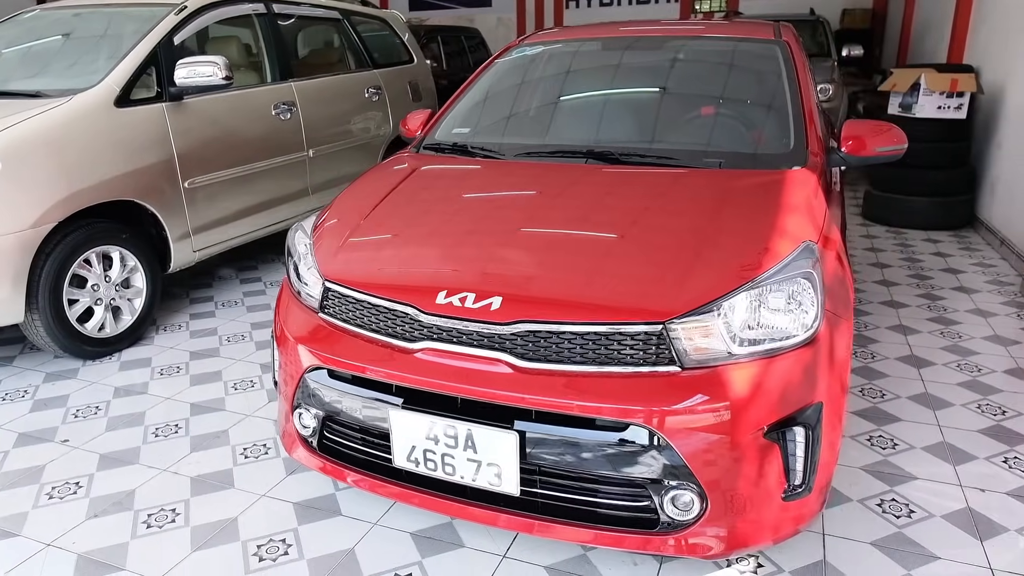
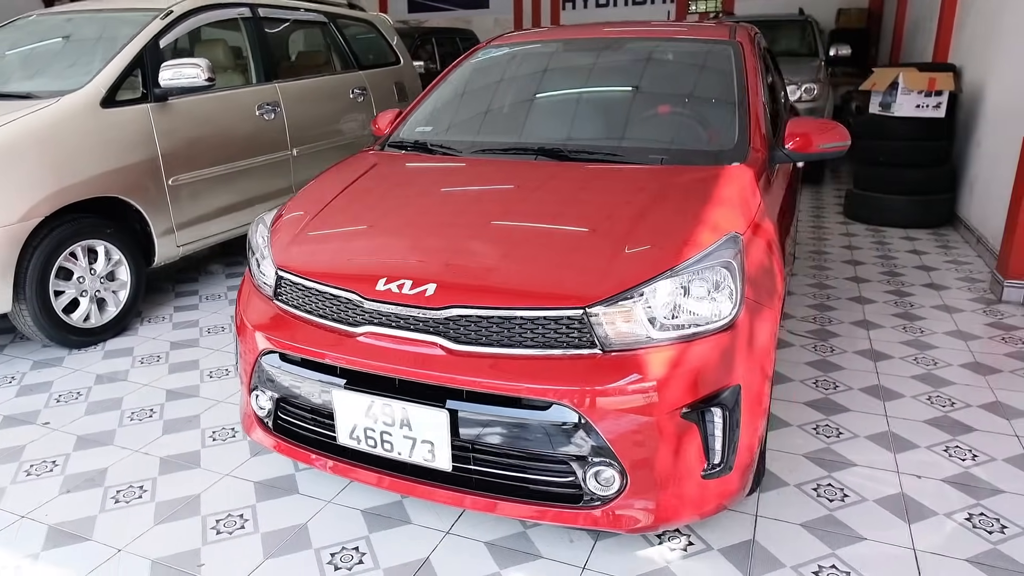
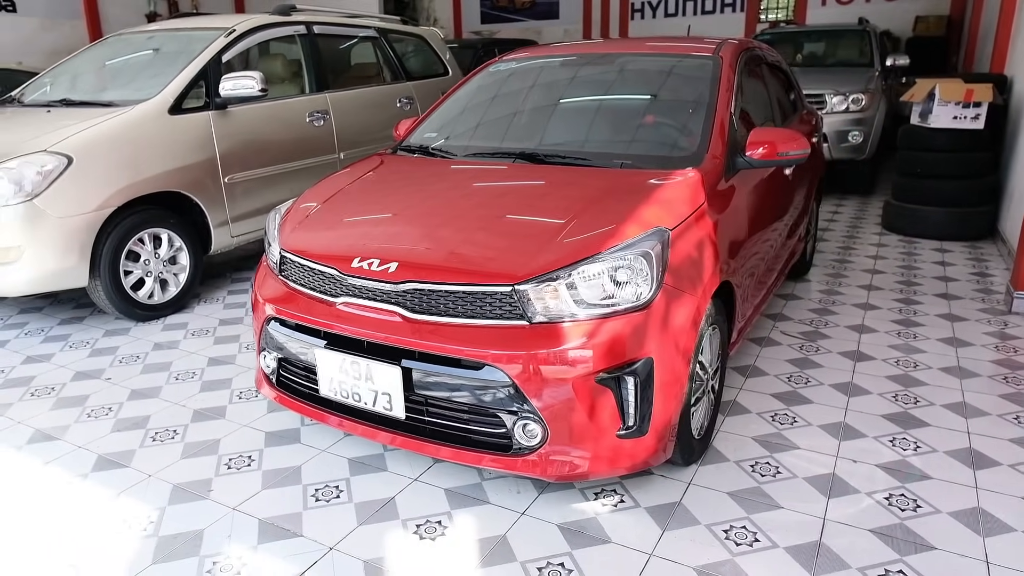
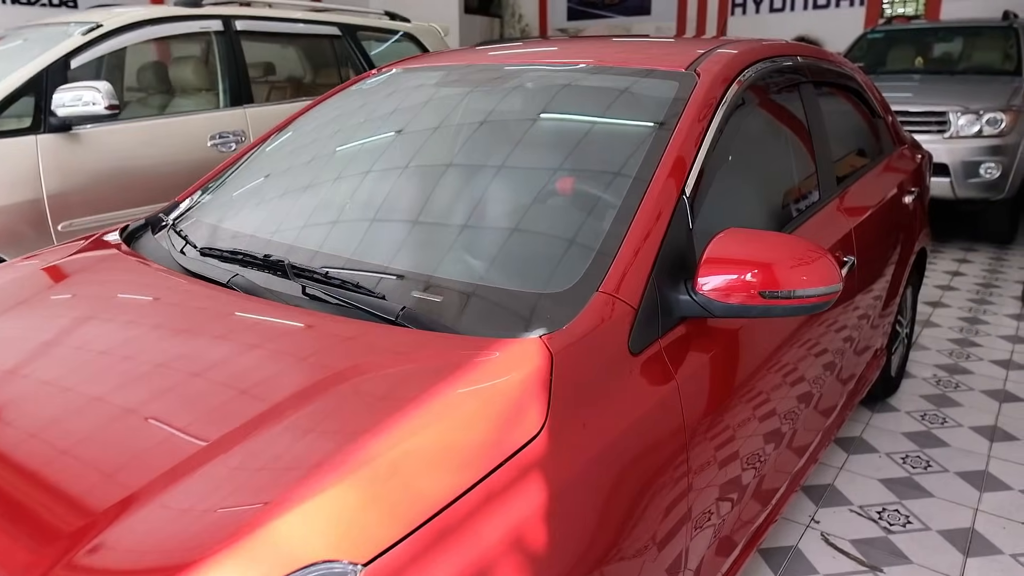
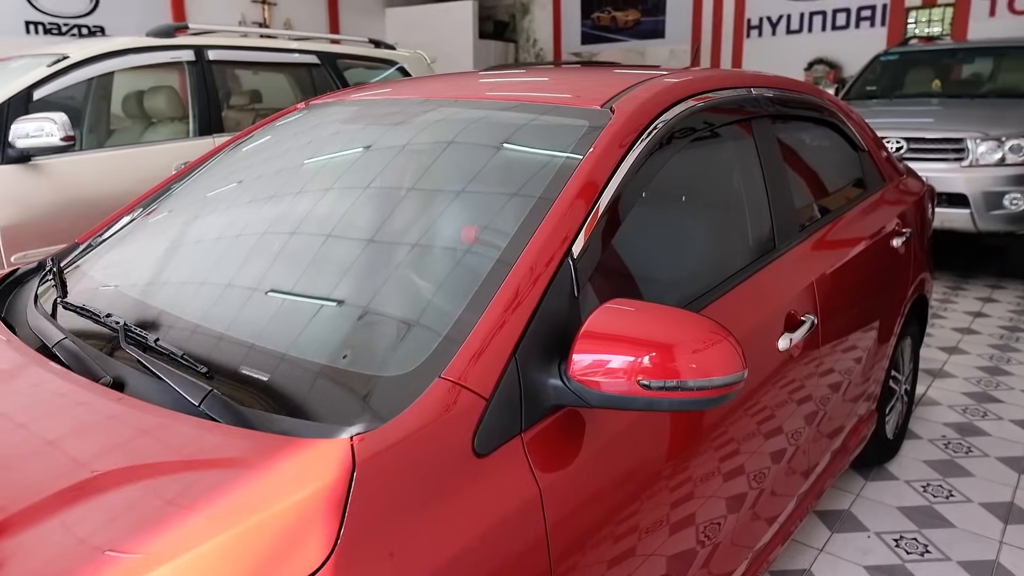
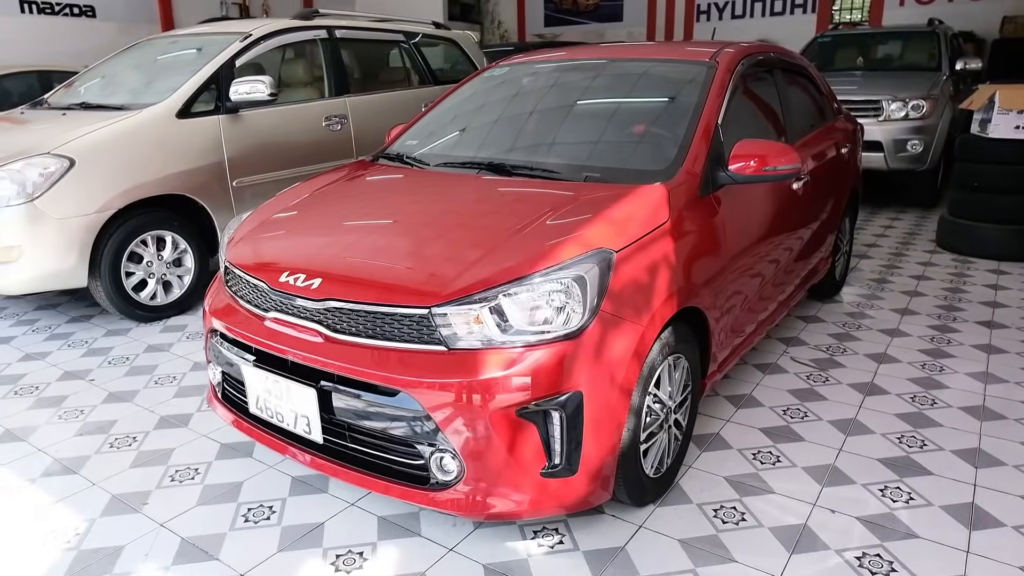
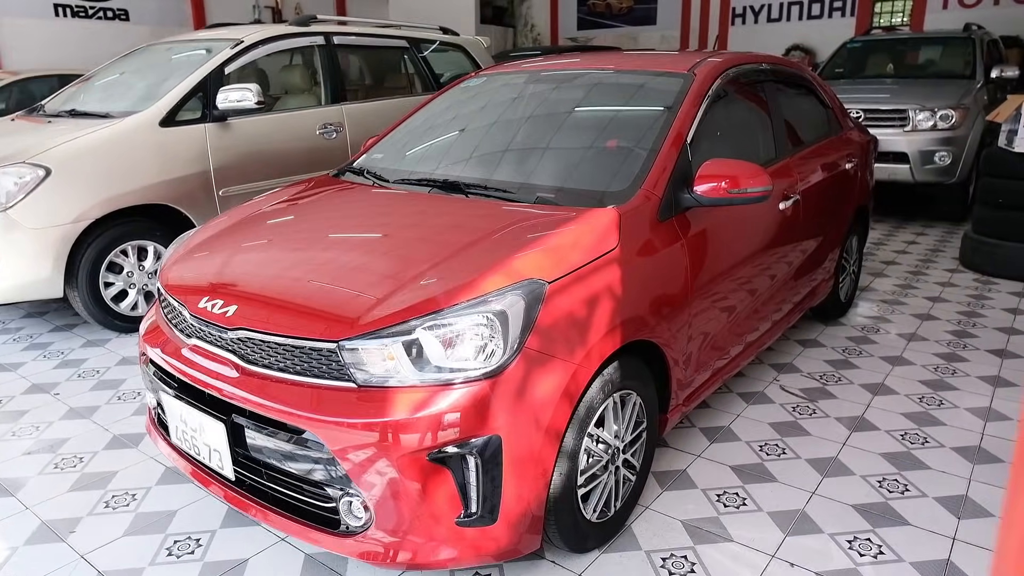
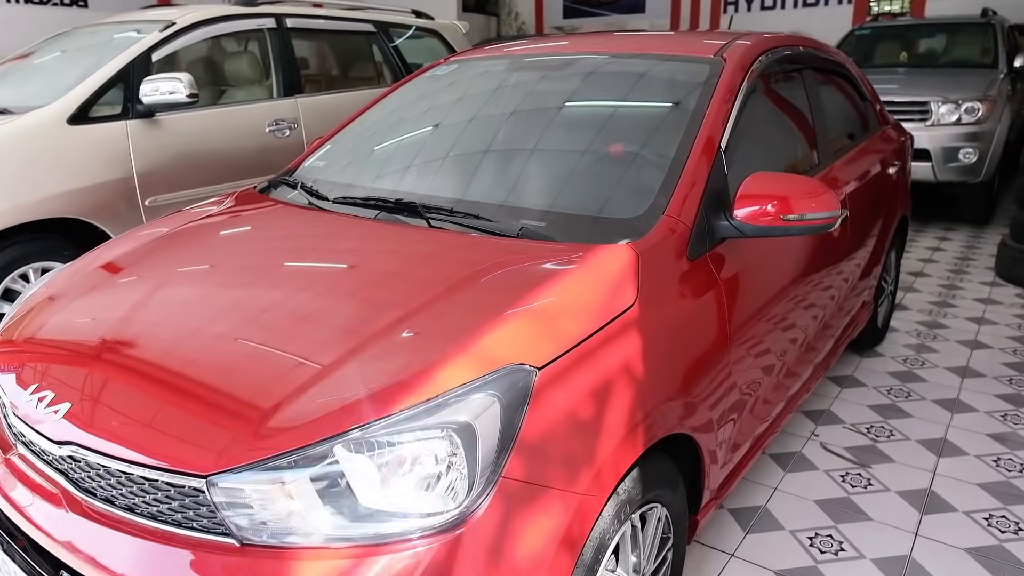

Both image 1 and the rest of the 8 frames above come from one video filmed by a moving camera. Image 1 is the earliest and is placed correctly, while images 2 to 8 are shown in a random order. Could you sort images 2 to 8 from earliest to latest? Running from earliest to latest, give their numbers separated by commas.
2, 3, 6, 7, 8, 4, 5
